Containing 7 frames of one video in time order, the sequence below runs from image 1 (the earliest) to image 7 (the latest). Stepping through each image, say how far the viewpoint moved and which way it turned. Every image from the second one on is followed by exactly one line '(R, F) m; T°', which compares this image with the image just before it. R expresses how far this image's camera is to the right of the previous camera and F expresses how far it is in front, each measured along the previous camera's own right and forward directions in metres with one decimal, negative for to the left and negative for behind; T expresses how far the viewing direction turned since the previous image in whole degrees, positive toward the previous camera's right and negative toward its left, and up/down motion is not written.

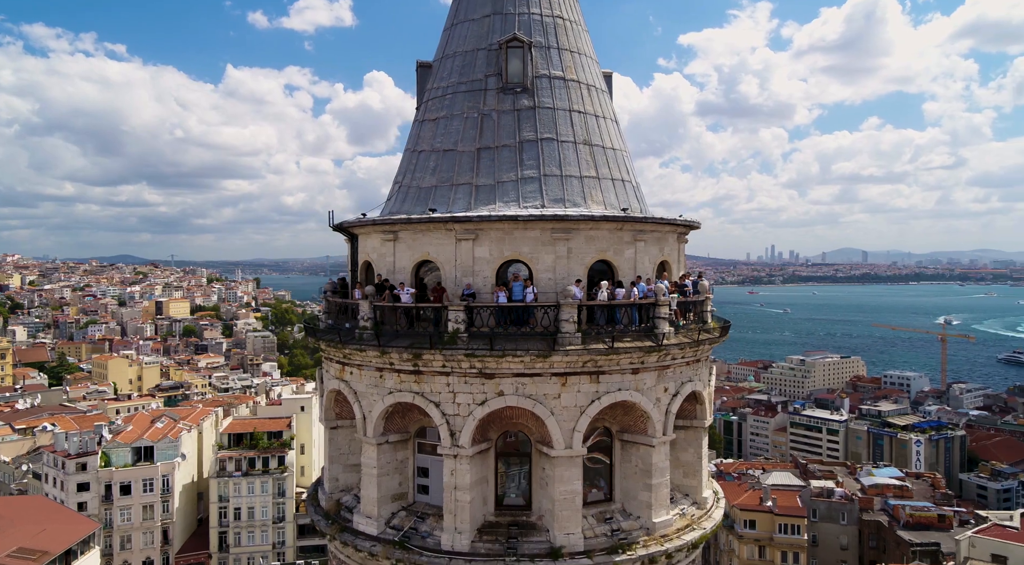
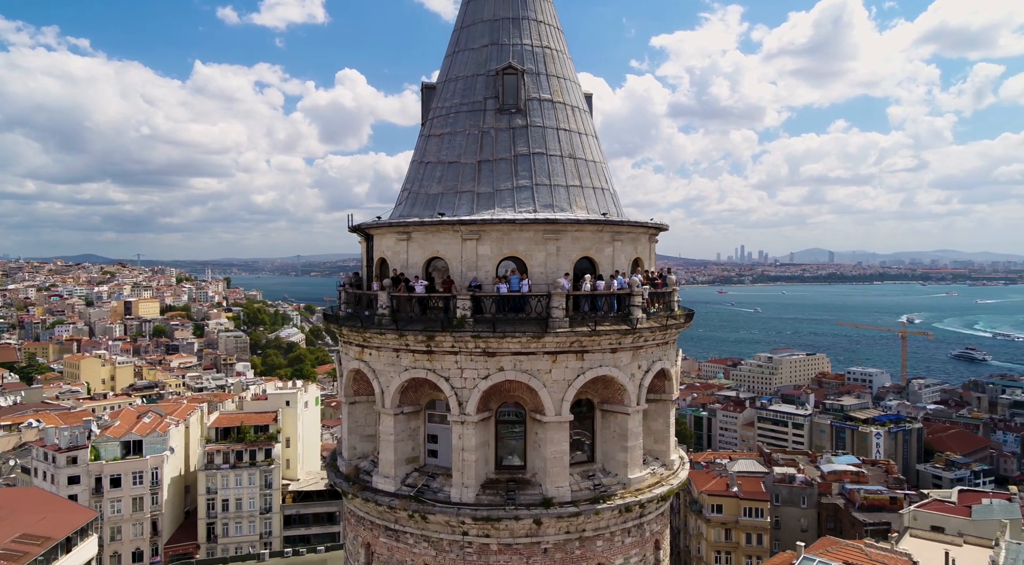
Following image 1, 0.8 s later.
(-0.4, -1.6) m; +2°
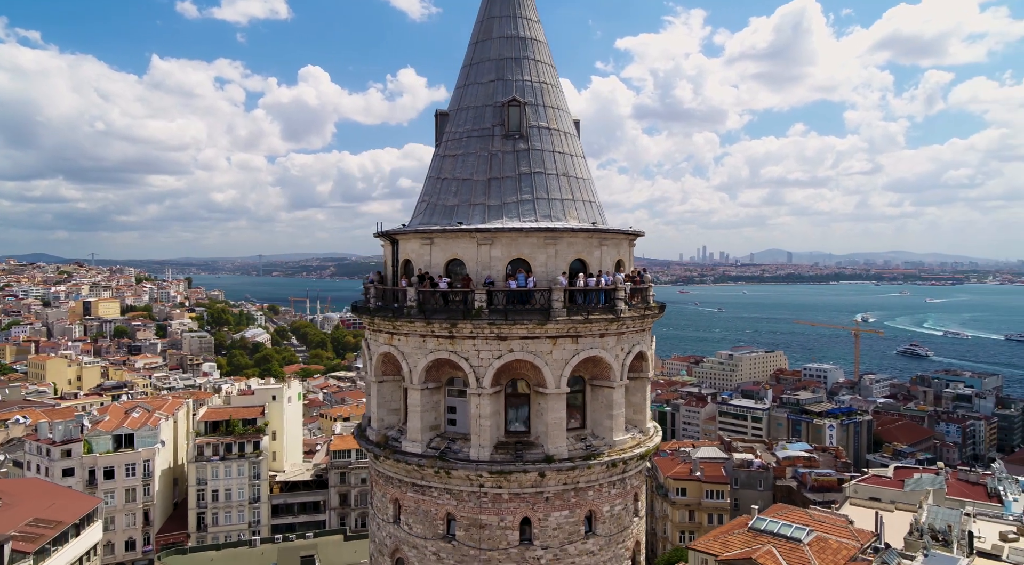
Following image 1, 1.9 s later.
(-0.8, -2.3) m; +3°
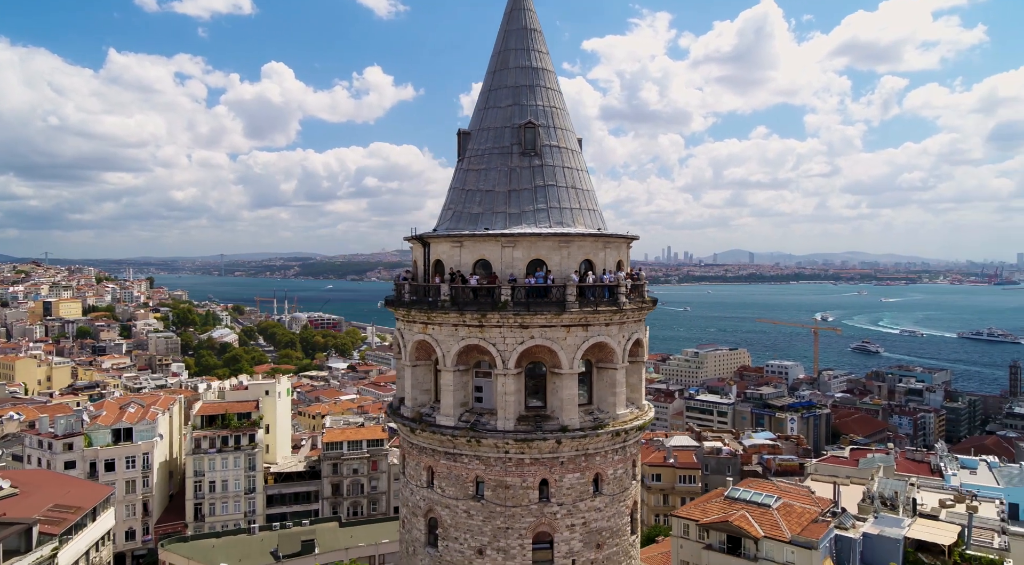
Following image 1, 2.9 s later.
(-1.1, -2.2) m; +3°
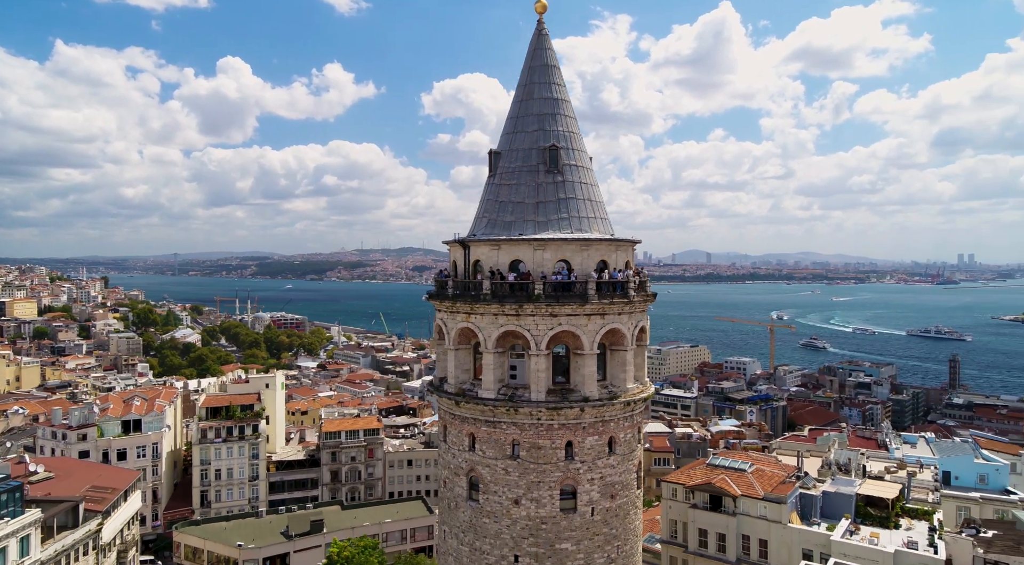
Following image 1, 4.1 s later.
(-1.8, -3.1) m; +3°
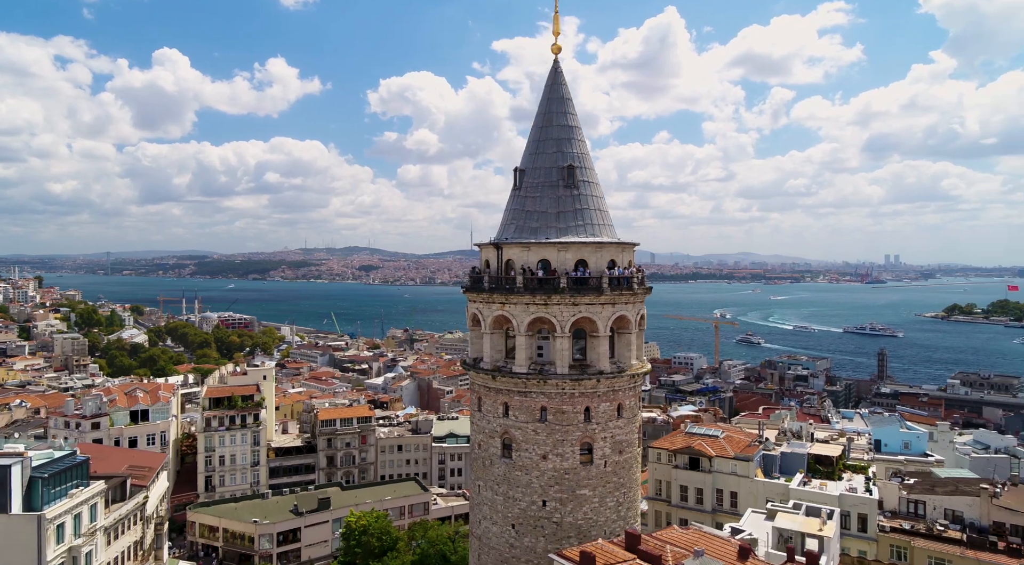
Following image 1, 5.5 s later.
(-2.5, -3.9) m; +4°
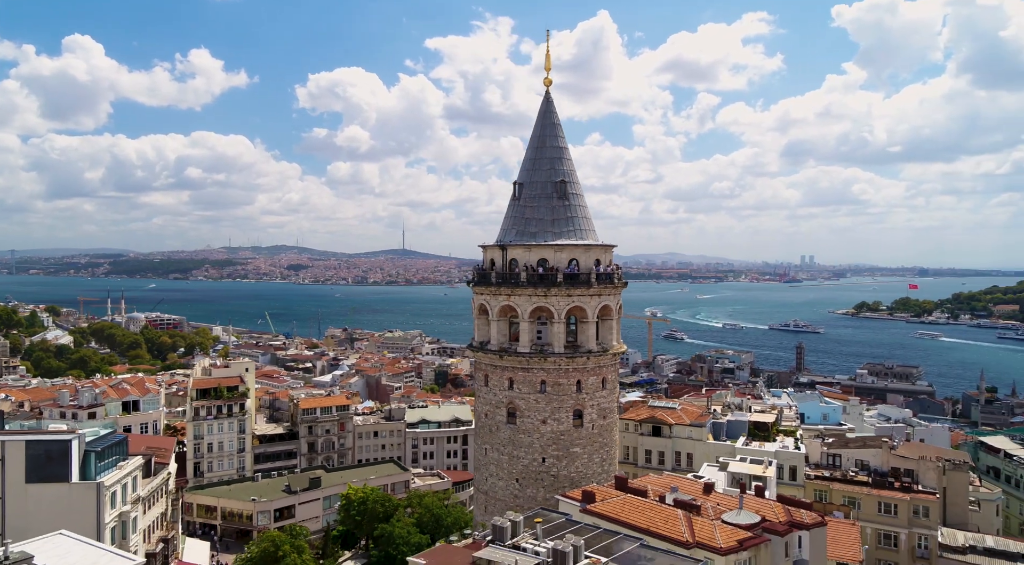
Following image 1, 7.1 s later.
(-2.7, -4.5) m; +5°
